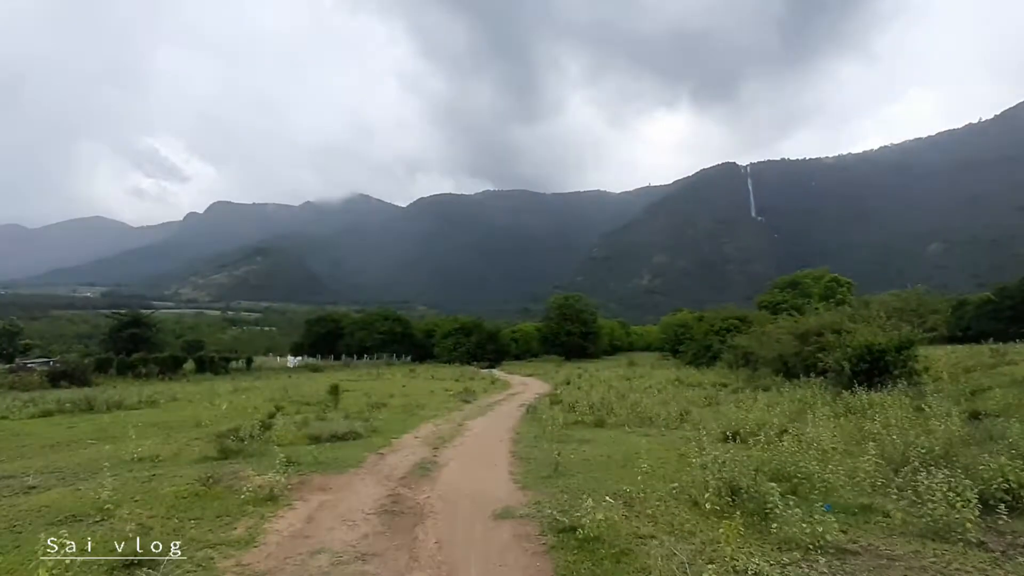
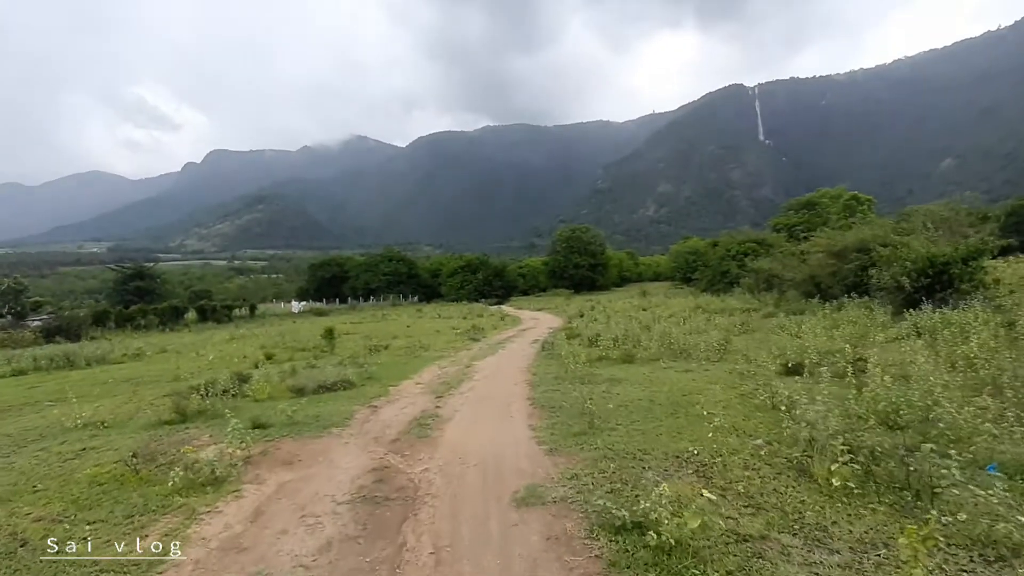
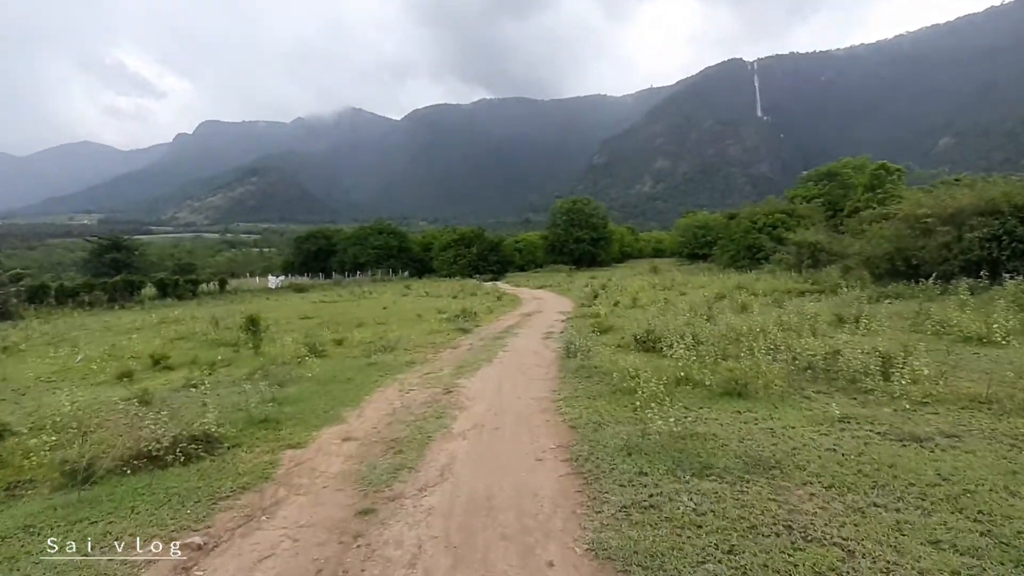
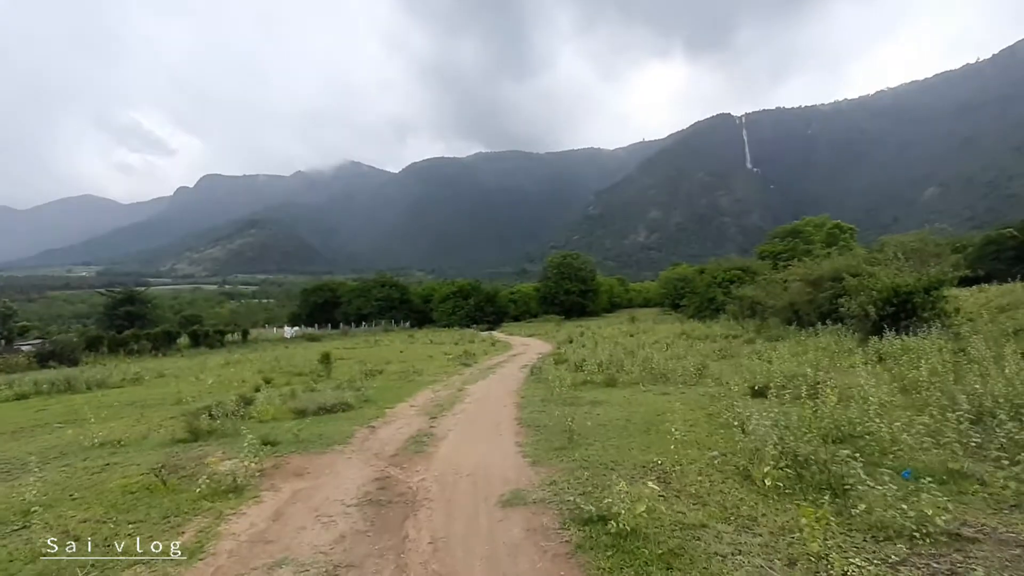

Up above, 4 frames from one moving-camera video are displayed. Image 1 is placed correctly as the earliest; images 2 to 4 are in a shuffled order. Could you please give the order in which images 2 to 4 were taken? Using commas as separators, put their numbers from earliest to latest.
4, 2, 3
